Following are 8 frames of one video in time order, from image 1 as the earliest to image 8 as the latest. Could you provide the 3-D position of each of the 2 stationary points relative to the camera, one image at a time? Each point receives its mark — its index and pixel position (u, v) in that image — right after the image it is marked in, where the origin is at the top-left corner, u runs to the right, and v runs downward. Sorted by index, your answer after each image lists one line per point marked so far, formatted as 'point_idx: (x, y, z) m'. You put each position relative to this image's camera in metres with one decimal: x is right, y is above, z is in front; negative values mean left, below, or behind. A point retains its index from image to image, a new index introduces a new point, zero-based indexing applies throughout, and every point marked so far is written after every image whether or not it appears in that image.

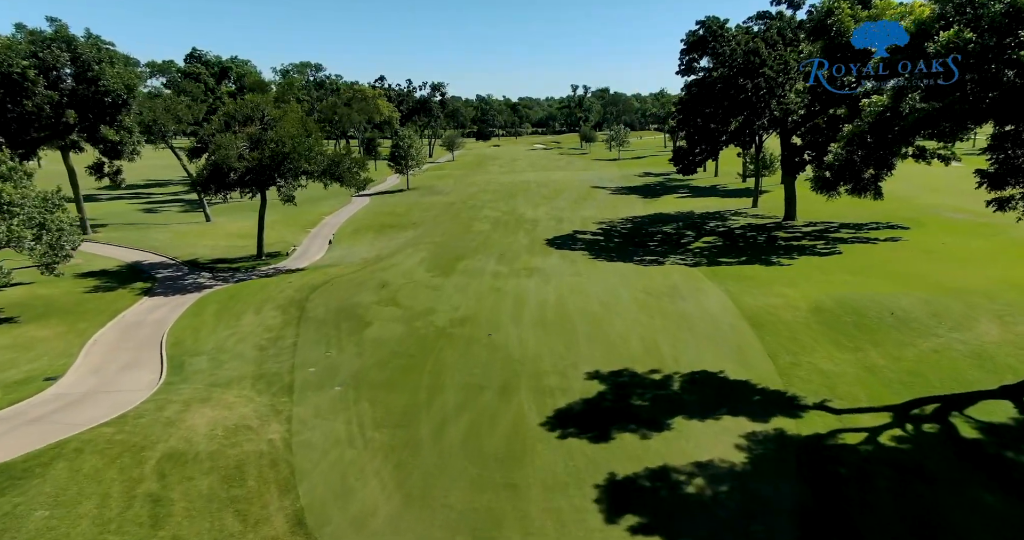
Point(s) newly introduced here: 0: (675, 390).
0: (+4.1, -3.0, +17.1) m
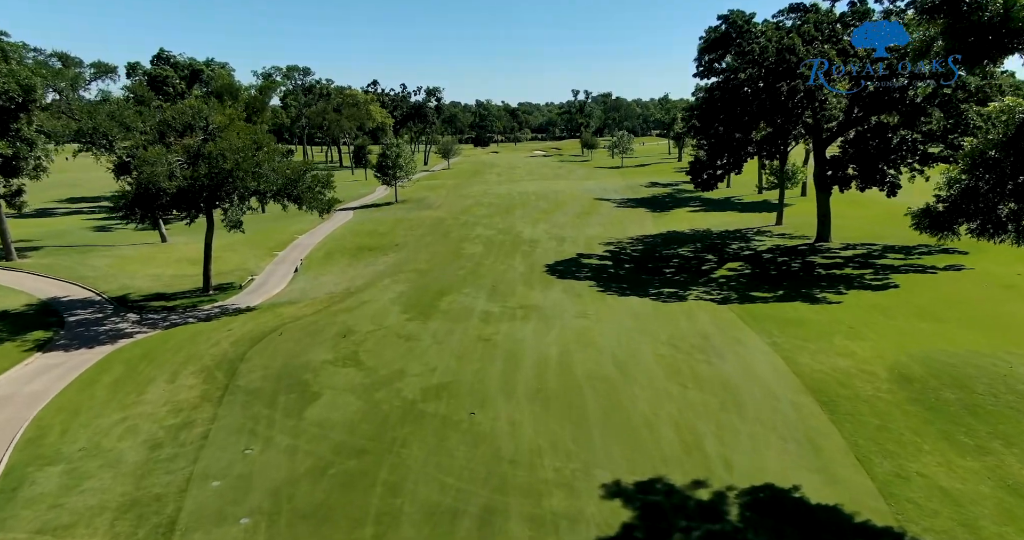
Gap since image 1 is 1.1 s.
0: (+3.9, -4.4, +11.9) m
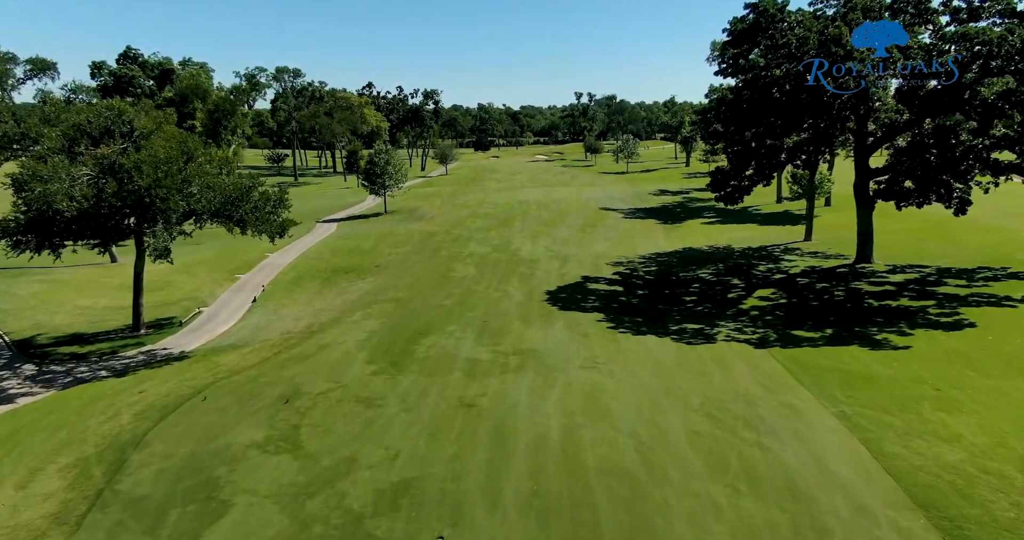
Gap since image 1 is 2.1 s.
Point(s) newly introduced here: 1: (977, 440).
0: (+3.6, -5.5, +7.0) m
1: (+9.4, -3.5, +13.6) m
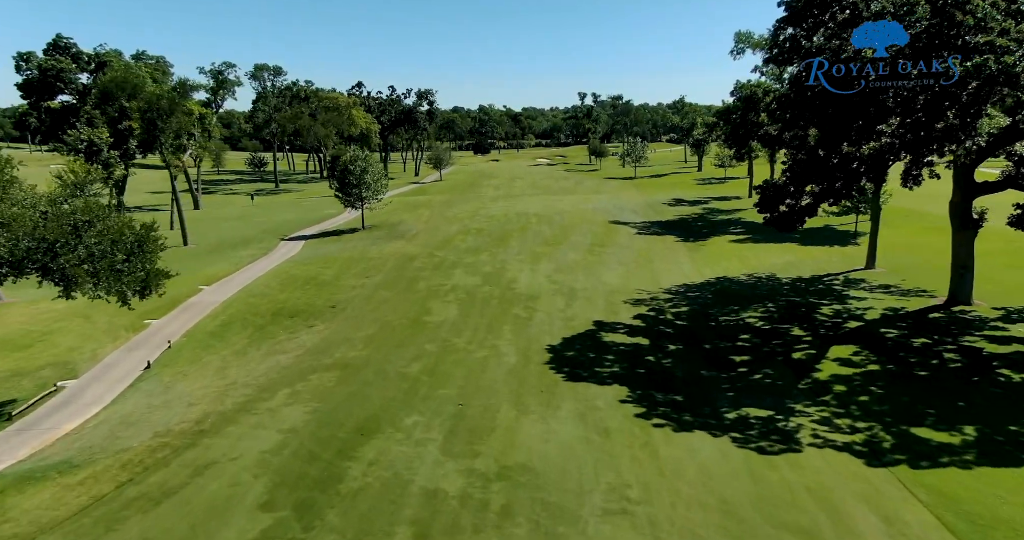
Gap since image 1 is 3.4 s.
0: (+3.2, -7.1, -0.8) m
1: (+9.1, -5.1, +5.8) m
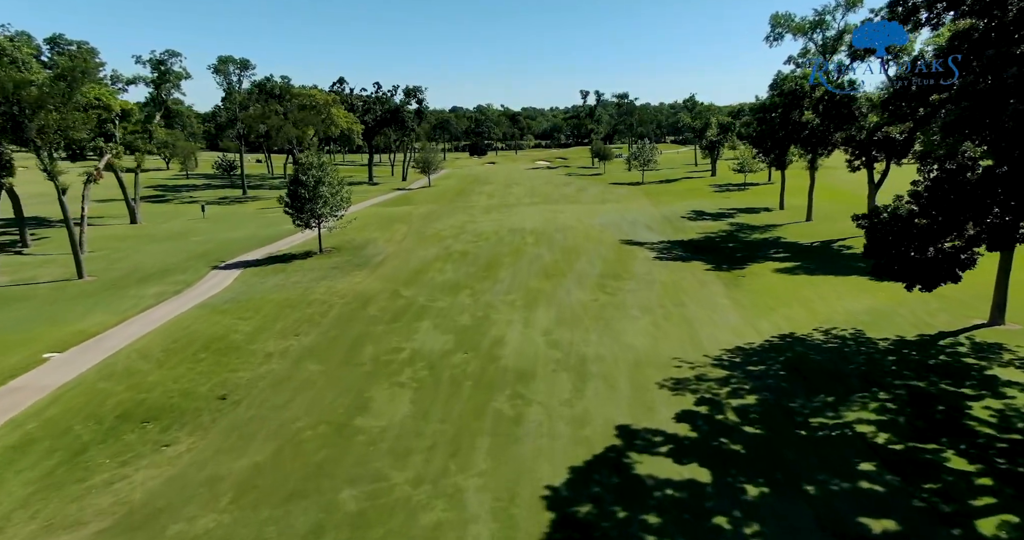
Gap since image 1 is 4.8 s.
0: (+2.7, -9.1, -10.5) m
1: (+8.5, -7.1, -4.0) m
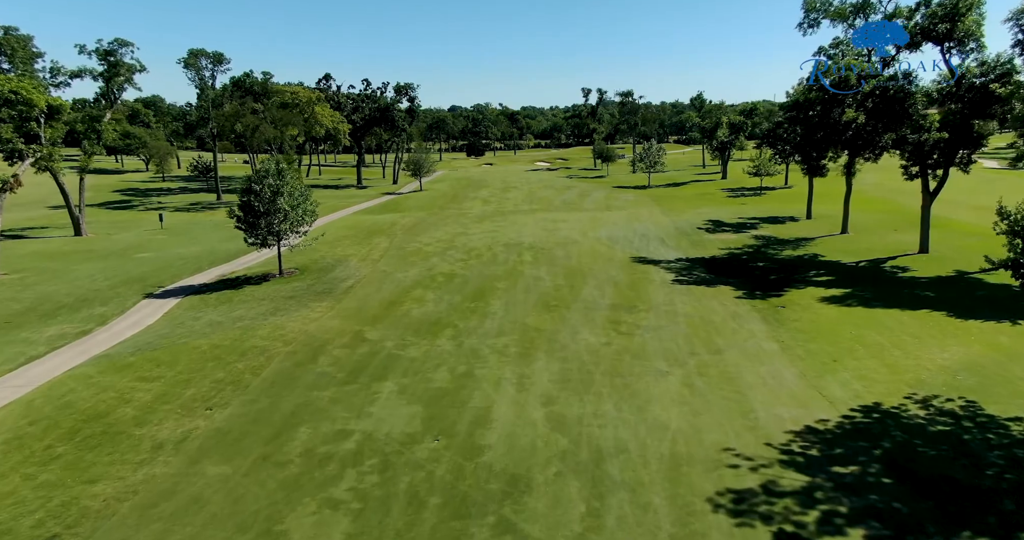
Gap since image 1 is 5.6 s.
0: (+2.4, -10.5, -17.2) m
1: (+8.2, -8.5, -10.6) m
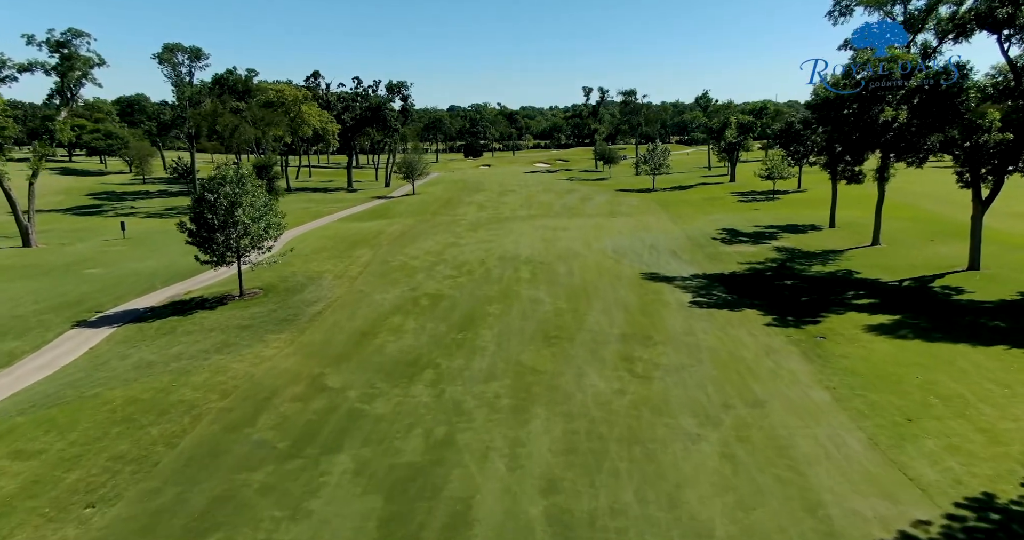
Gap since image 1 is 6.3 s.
0: (+2.2, -11.4, -22.0) m
1: (+8.0, -9.5, -15.4) m
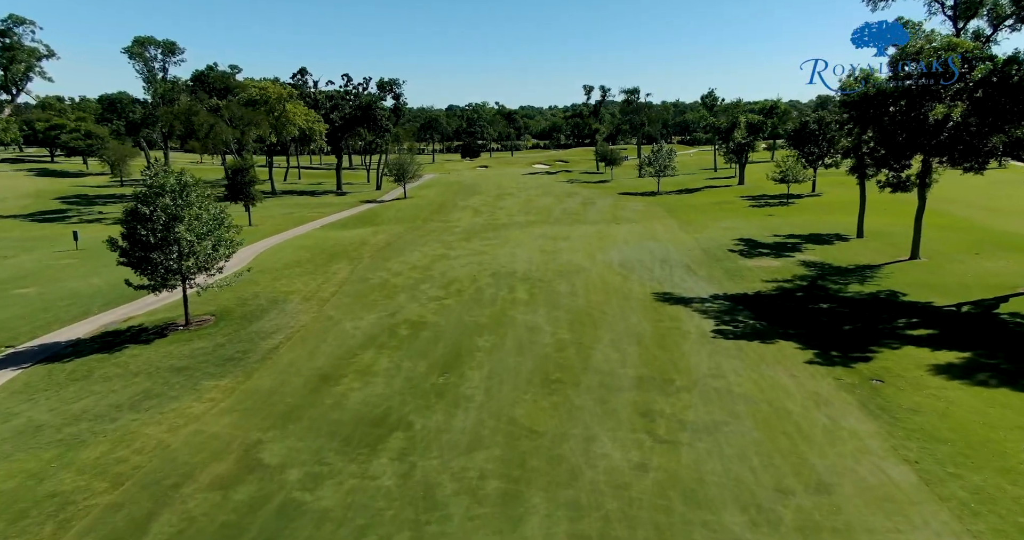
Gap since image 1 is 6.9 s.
0: (+2.0, -12.4, -26.9) m
1: (+7.8, -10.5, -20.3) m
